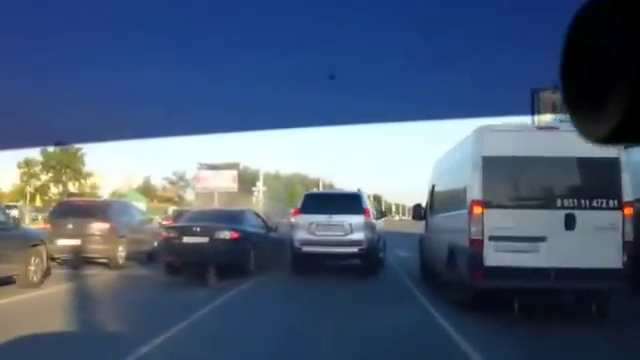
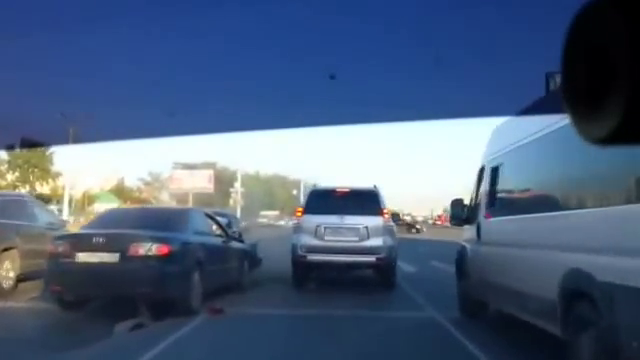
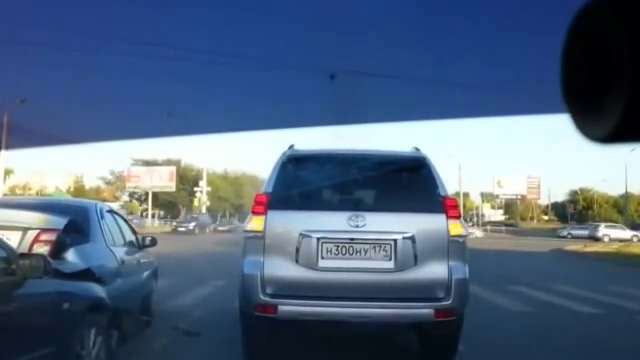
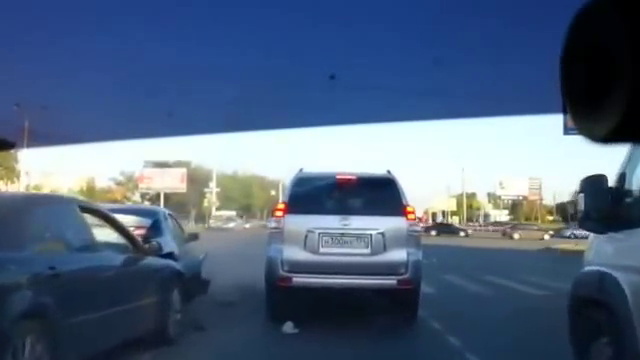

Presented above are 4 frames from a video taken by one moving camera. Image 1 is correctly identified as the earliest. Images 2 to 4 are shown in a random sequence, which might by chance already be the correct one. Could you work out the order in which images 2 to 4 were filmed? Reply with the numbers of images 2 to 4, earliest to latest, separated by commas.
2, 4, 3
